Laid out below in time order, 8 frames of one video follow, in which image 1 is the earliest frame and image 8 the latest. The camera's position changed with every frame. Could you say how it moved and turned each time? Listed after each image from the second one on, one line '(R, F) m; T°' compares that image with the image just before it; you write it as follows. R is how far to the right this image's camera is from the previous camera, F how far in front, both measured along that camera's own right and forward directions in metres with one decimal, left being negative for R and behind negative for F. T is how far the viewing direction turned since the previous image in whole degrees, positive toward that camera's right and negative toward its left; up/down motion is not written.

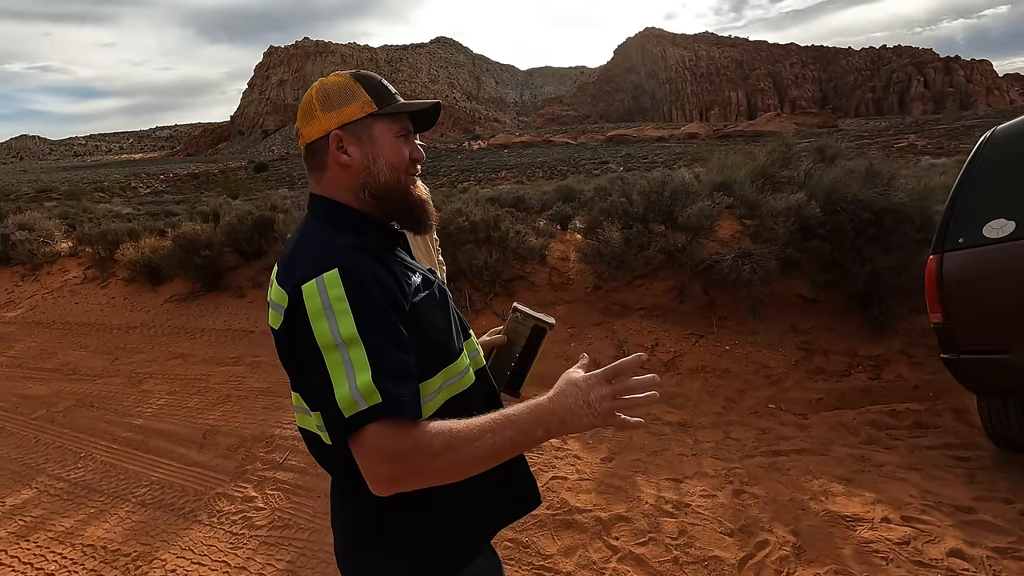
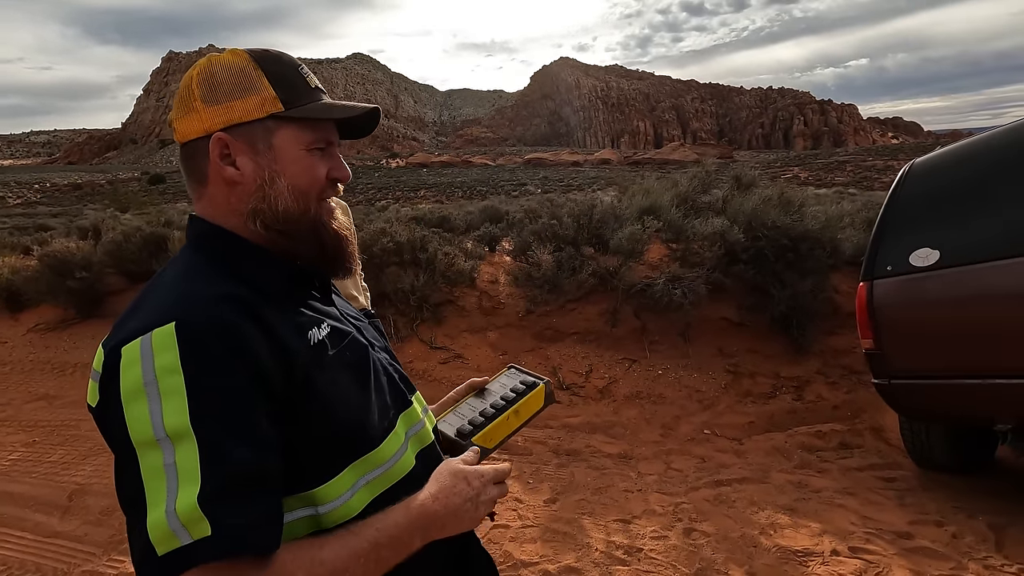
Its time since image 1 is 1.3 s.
(-0.1, +0.3) m; +8°
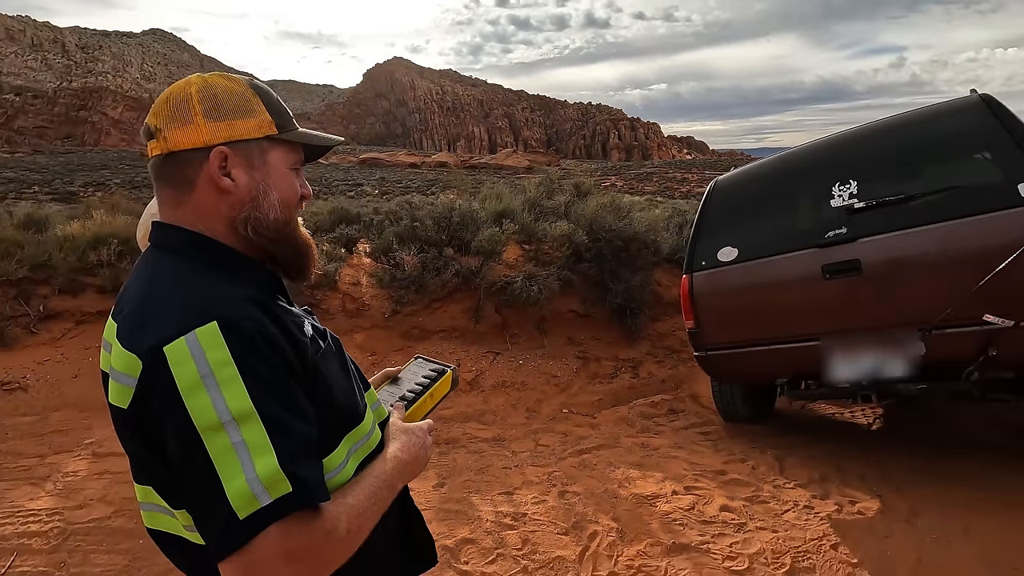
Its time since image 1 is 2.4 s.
(-0.3, -0.3) m; +15°
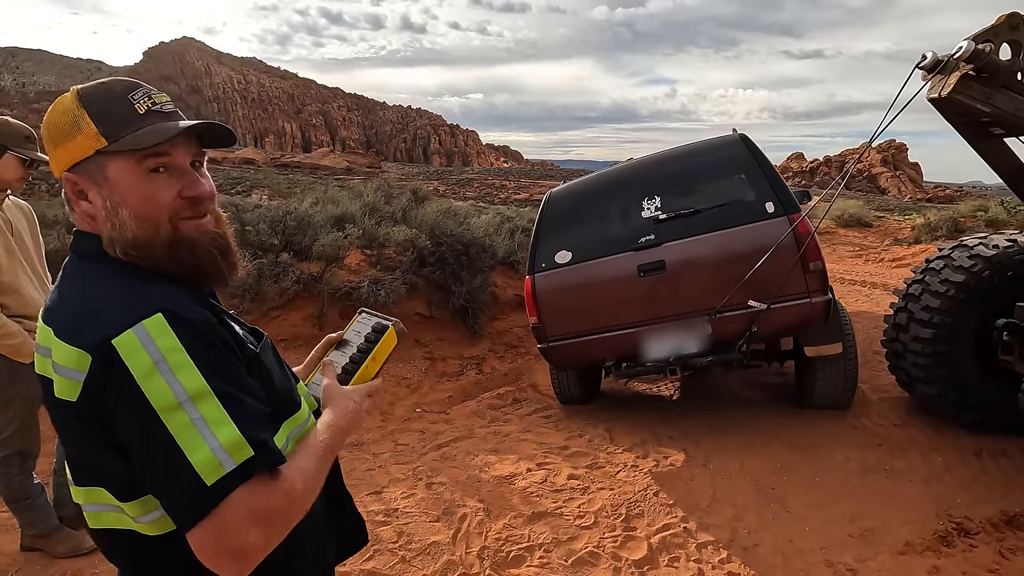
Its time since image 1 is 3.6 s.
(-0.2, -0.3) m; +17°
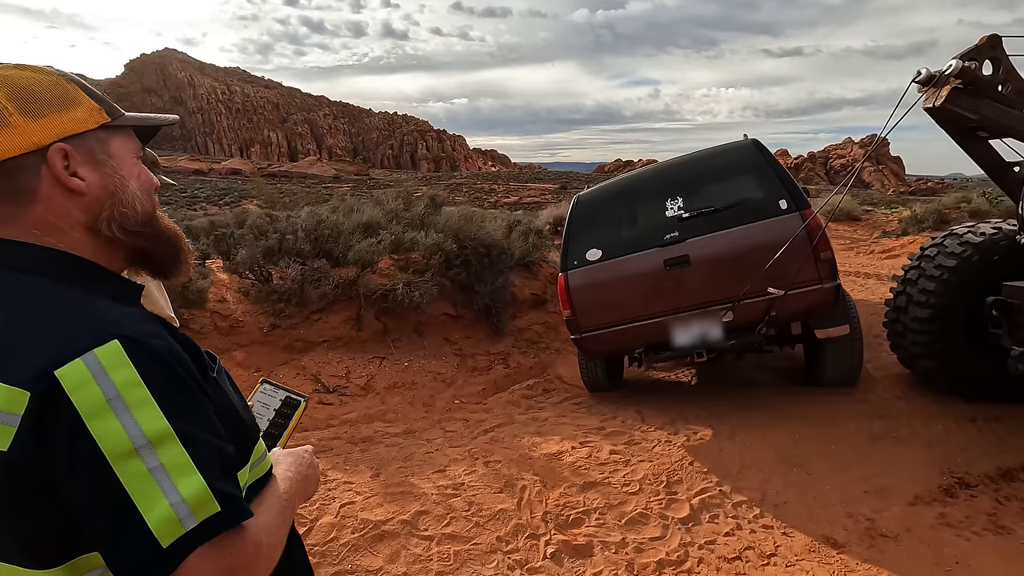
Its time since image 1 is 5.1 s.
(-0.4, -0.4) m; +1°
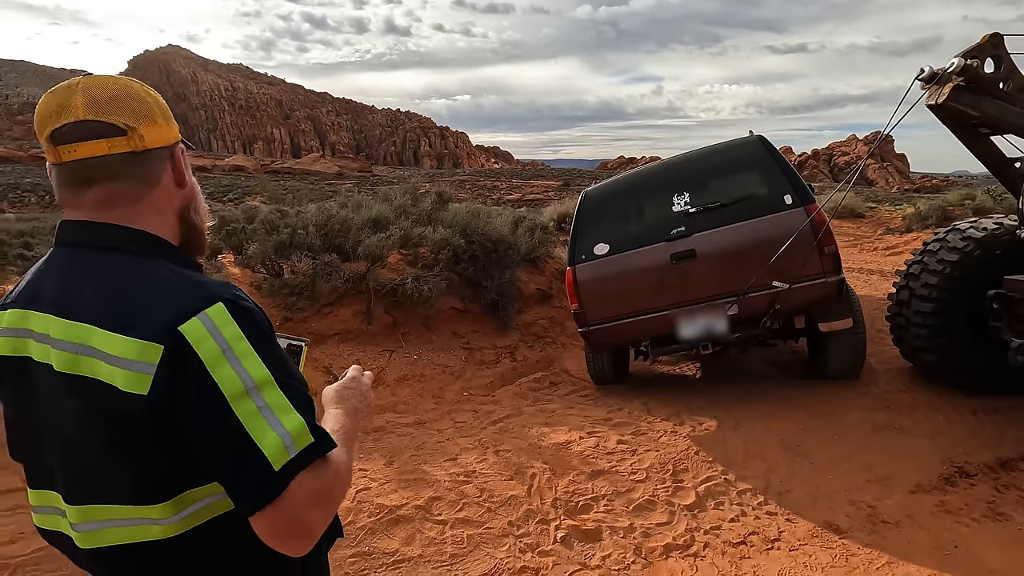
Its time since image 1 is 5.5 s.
(0.0, -0.1) m; 0°
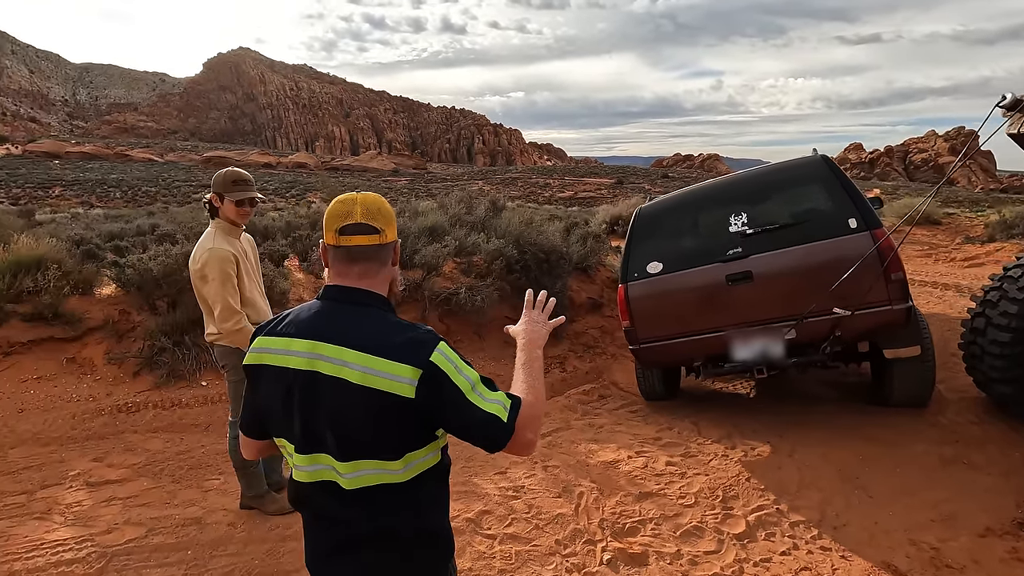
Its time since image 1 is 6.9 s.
(0.0, -0.1) m; -5°
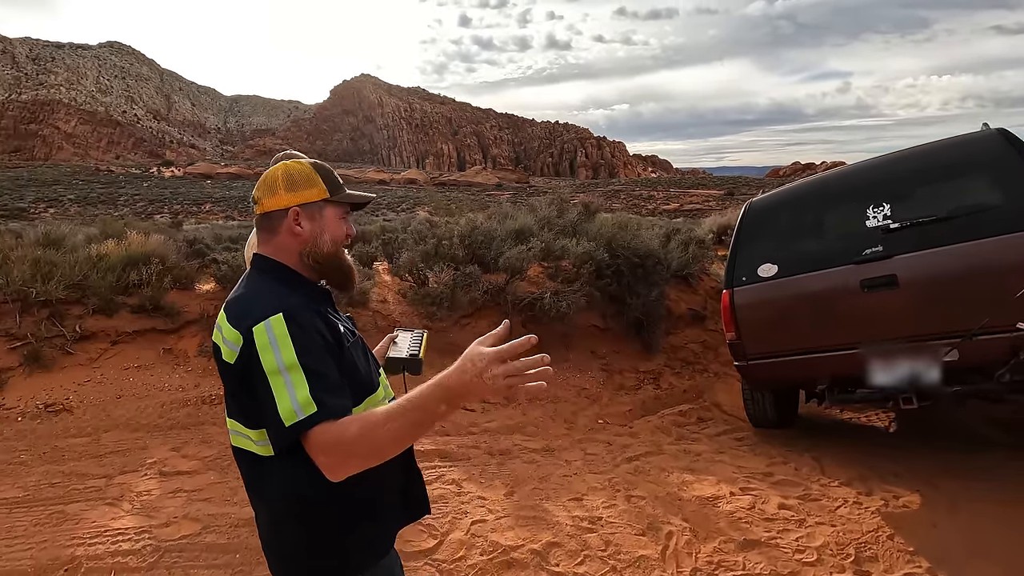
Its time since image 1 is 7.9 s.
(+0.1, +0.5) m; -9°
